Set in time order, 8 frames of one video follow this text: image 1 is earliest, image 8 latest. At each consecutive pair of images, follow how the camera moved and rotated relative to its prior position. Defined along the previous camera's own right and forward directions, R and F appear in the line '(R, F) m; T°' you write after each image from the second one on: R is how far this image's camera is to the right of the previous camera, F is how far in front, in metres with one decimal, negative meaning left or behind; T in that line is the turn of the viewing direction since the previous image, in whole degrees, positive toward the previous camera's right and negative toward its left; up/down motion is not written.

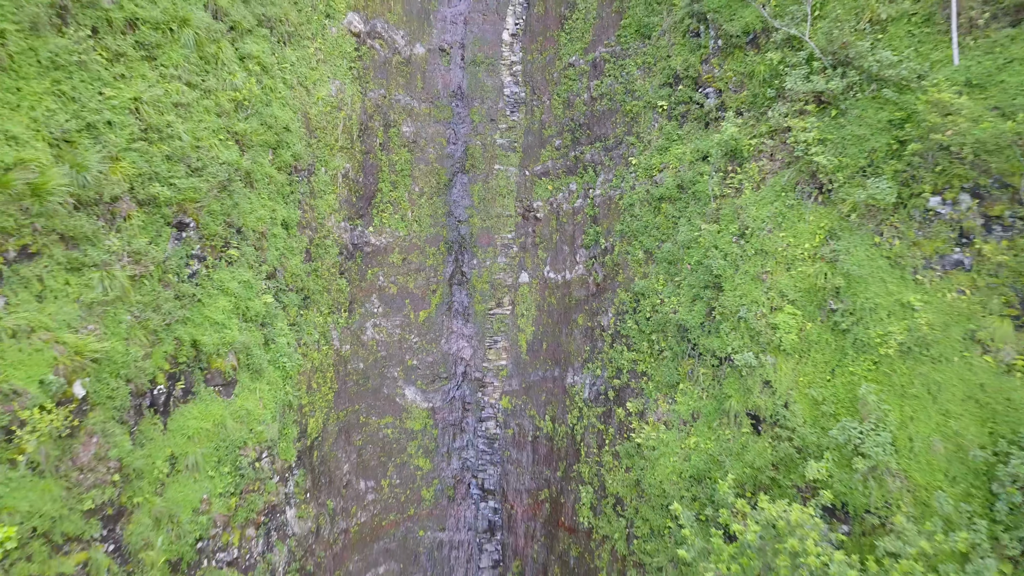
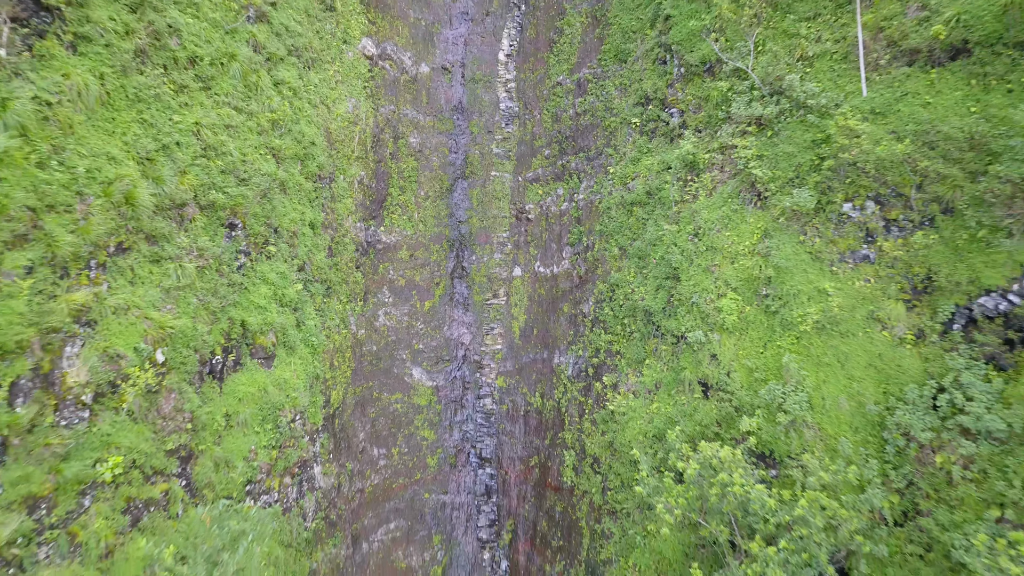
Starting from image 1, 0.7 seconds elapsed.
(+0.1, -1.5) m; 0°
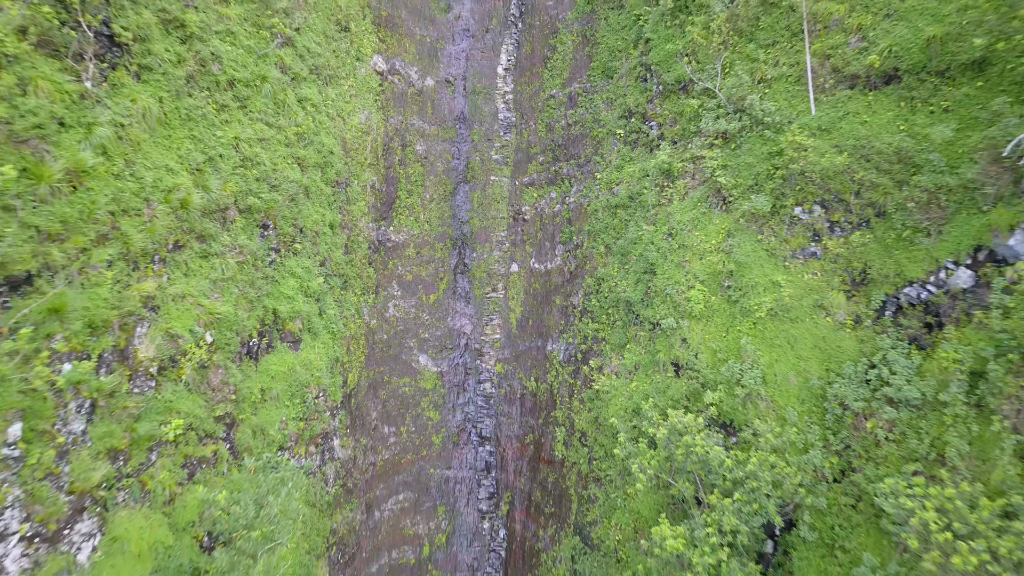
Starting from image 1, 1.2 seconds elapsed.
(0.0, -1.3) m; 0°
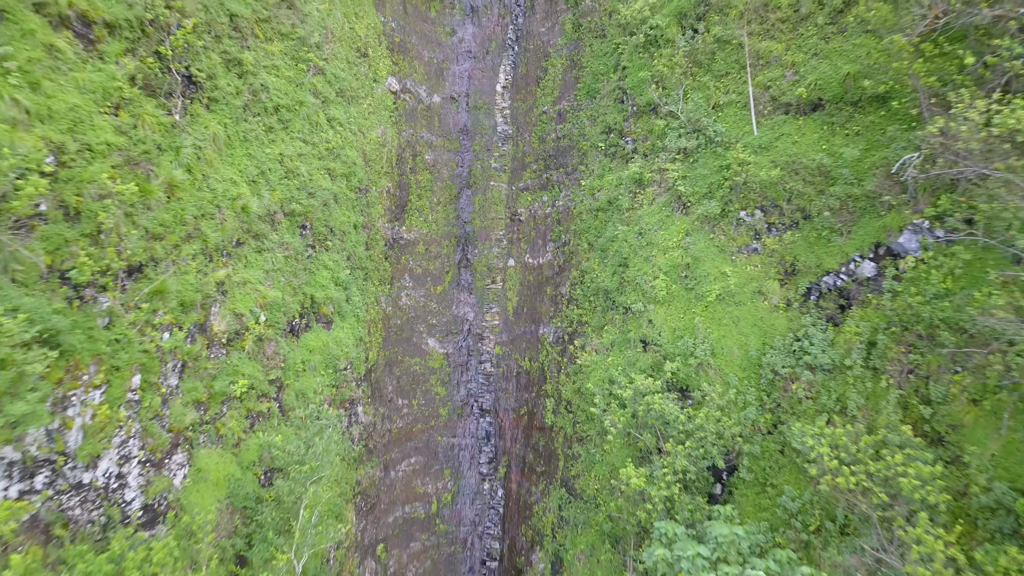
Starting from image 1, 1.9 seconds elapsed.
(+0.1, -2.0) m; 0°
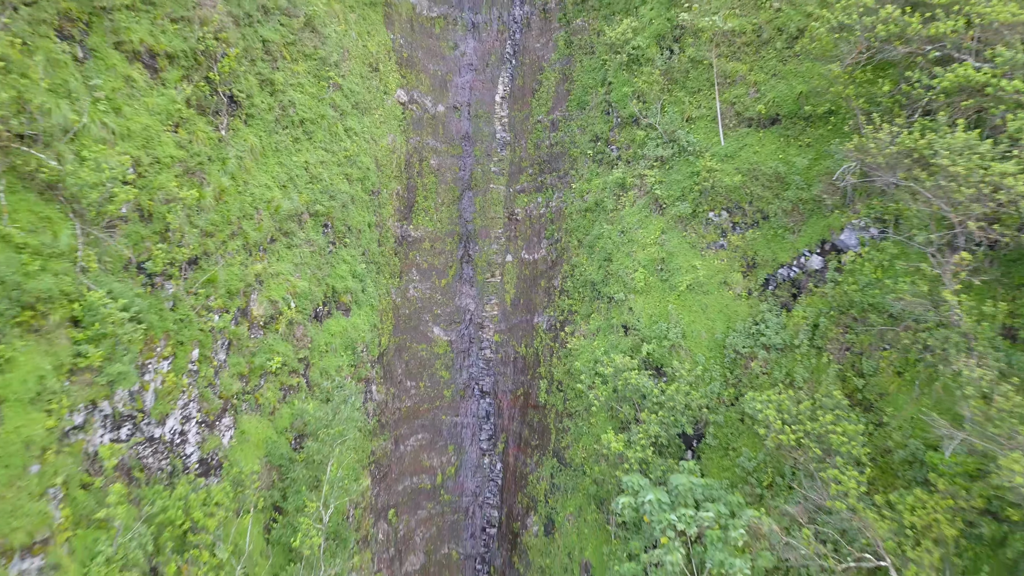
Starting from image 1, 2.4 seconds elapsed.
(+0.1, -1.6) m; 0°
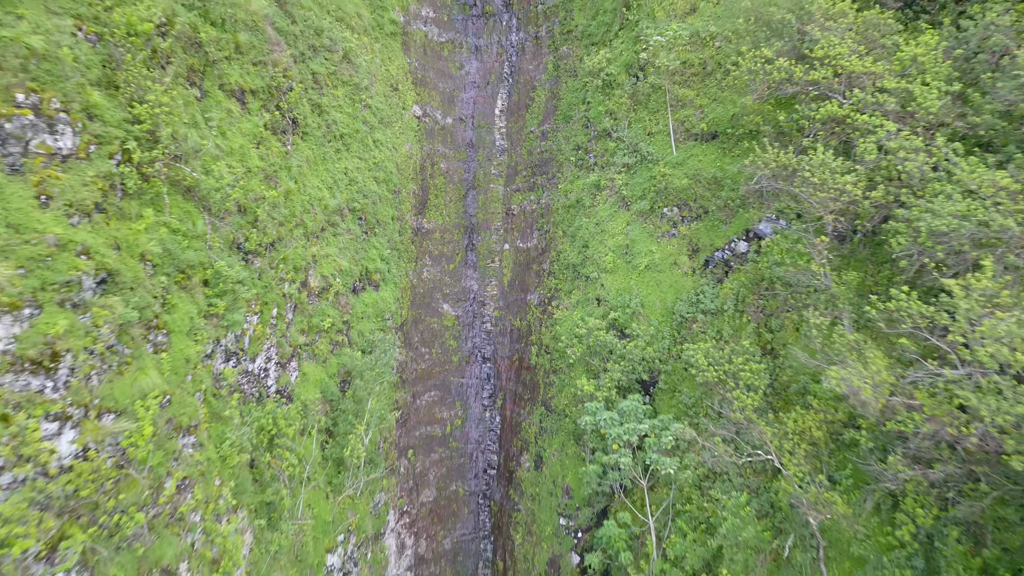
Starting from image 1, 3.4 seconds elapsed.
(+0.1, -3.5) m; 0°
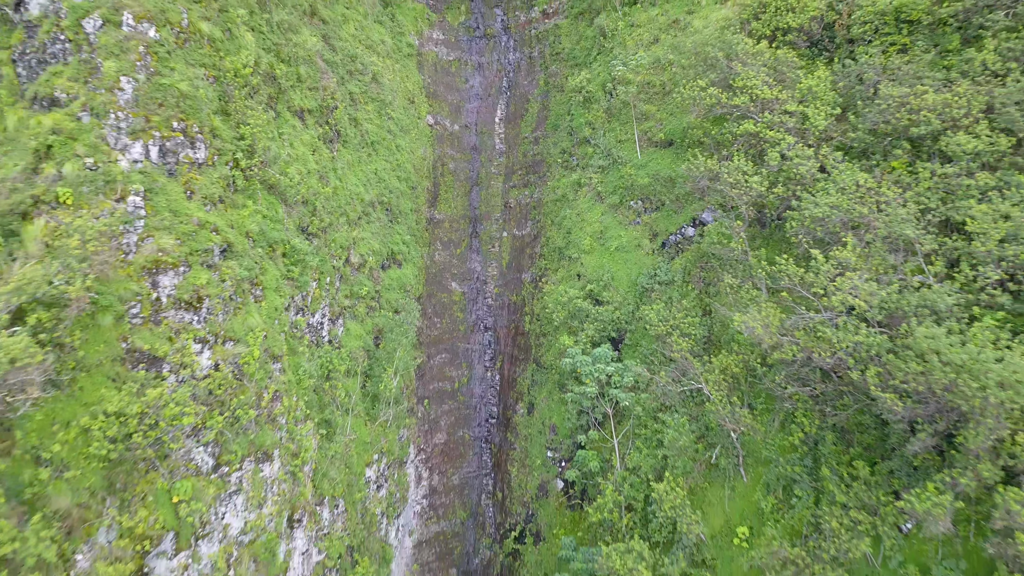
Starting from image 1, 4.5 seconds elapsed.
(+0.1, -4.1) m; 0°
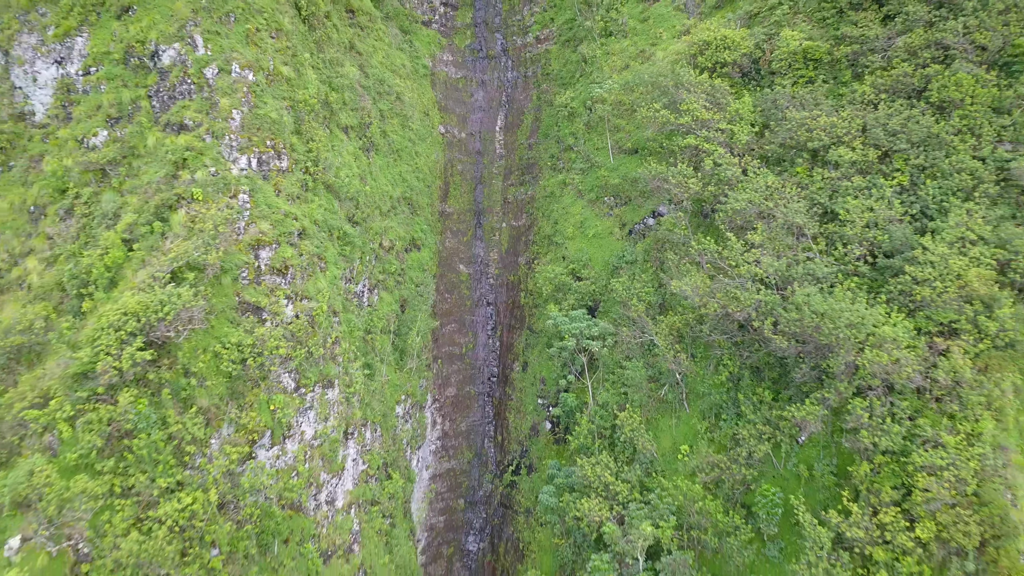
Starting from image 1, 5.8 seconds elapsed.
(+0.1, -5.1) m; 0°
